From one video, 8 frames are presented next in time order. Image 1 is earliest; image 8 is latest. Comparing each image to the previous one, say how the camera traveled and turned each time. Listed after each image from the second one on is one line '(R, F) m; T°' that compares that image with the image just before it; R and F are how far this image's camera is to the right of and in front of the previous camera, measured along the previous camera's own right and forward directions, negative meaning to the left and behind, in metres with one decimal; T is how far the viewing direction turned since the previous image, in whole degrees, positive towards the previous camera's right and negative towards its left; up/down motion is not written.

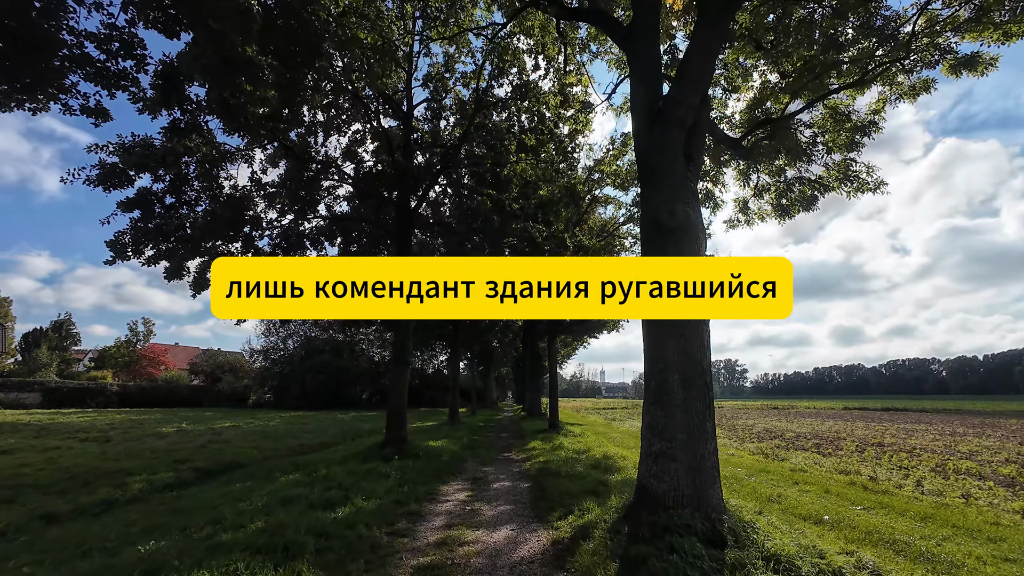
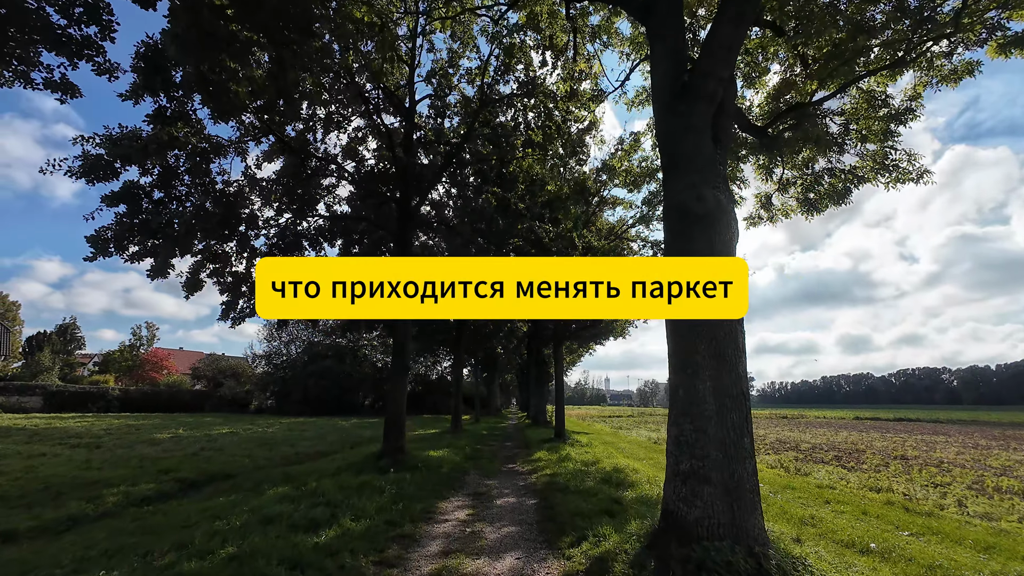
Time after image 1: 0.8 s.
(0.0, +0.7) m; -1°
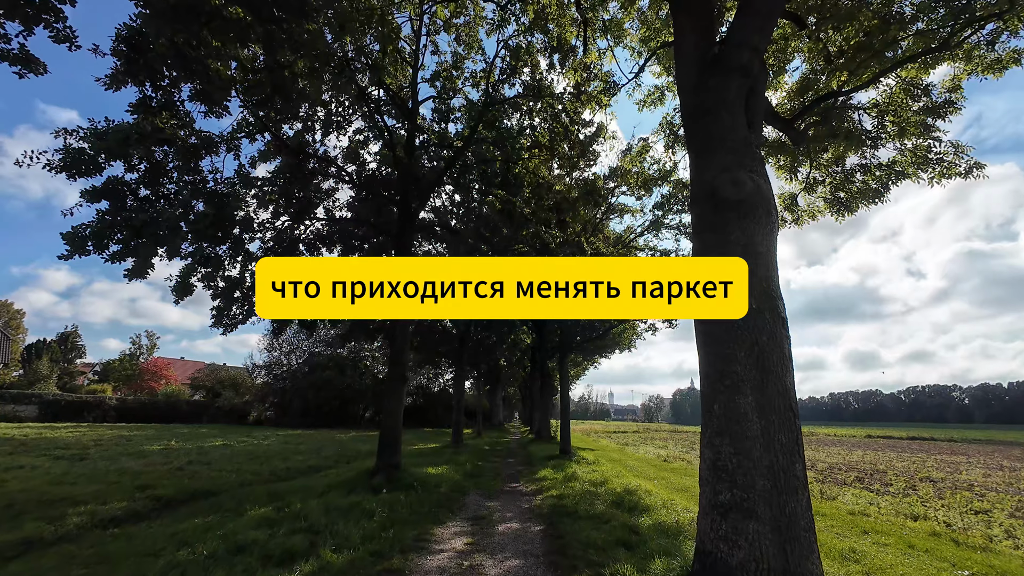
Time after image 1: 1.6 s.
(0.0, +0.7) m; 0°
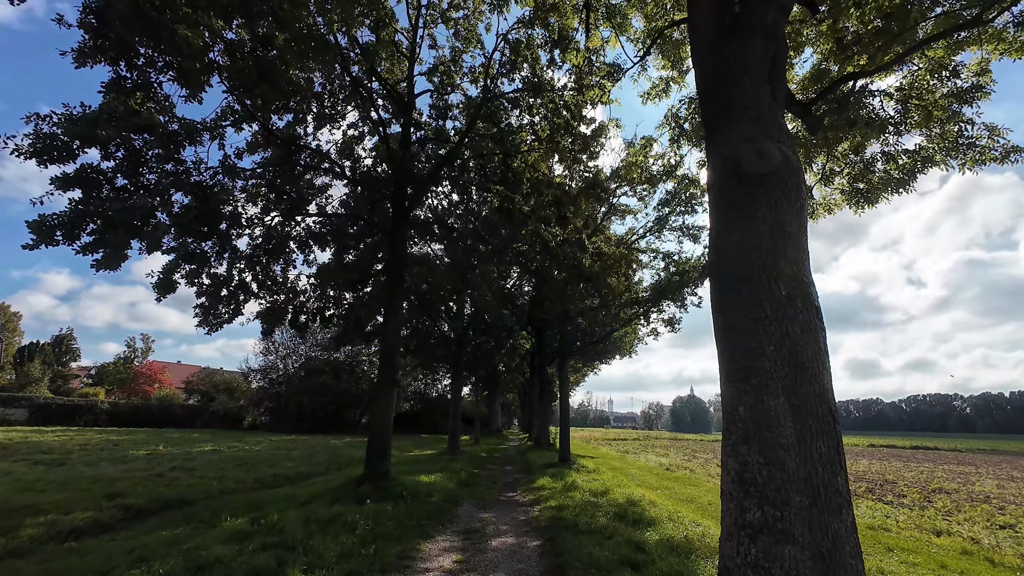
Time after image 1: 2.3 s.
(+0.1, +0.6) m; 0°
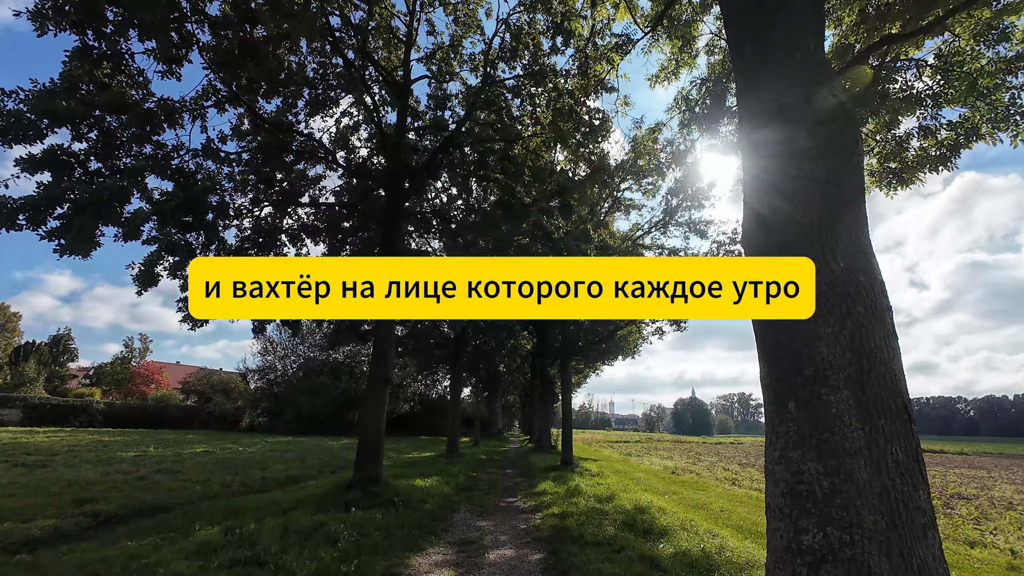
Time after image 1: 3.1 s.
(0.0, +0.7) m; 0°
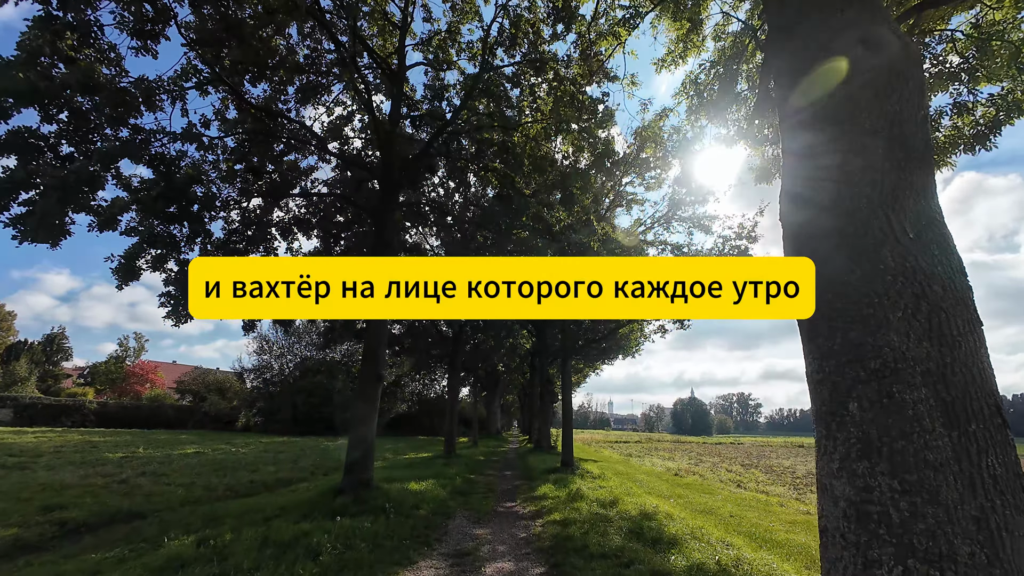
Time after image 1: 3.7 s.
(0.0, +0.5) m; 0°
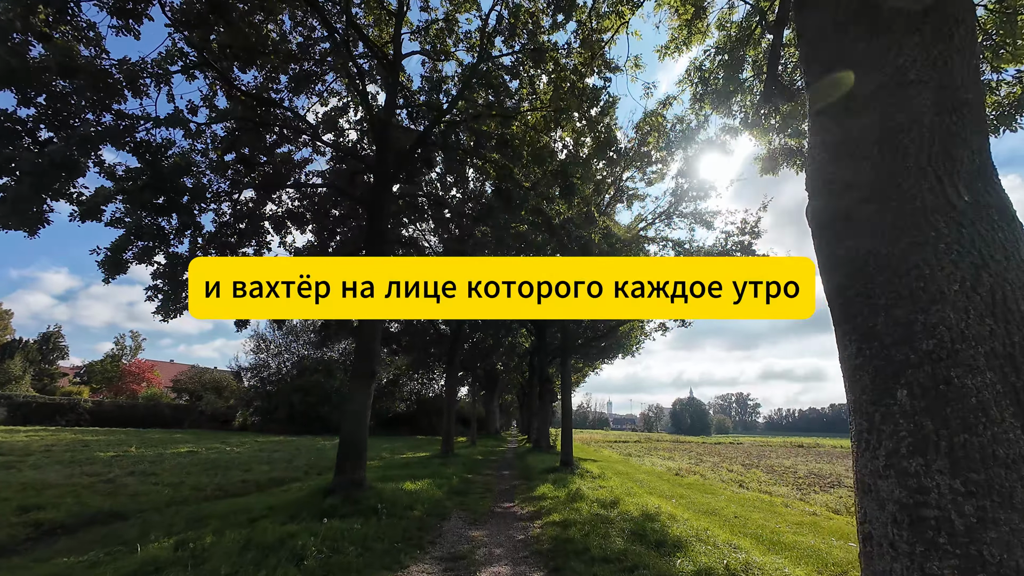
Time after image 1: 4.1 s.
(0.0, +0.3) m; 0°
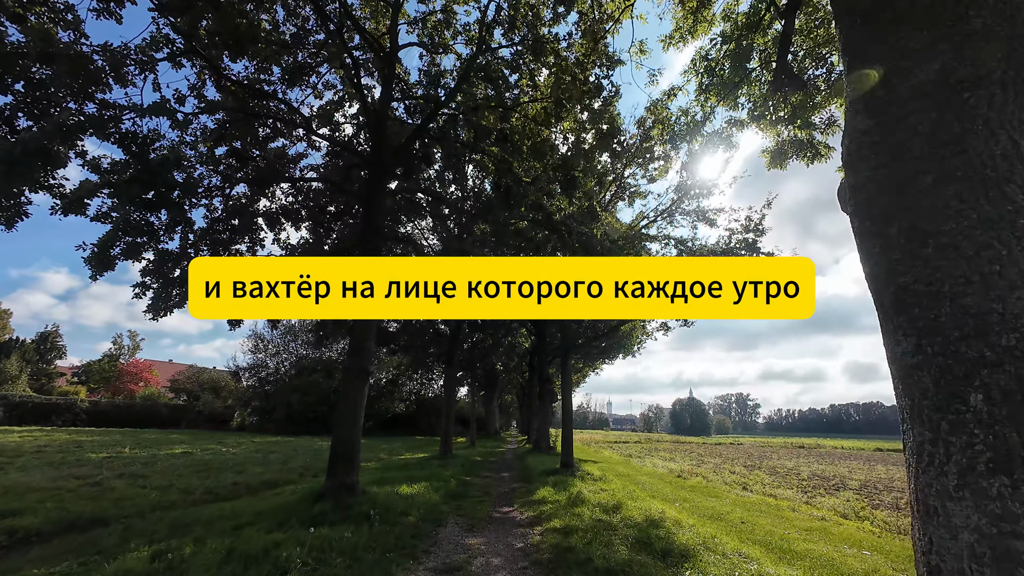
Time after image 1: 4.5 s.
(0.0, +0.3) m; 0°
